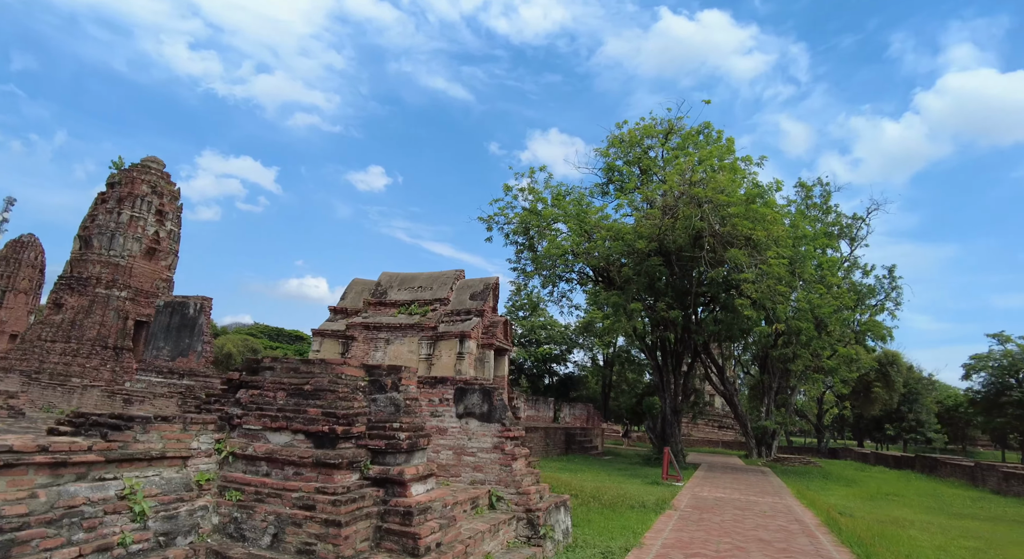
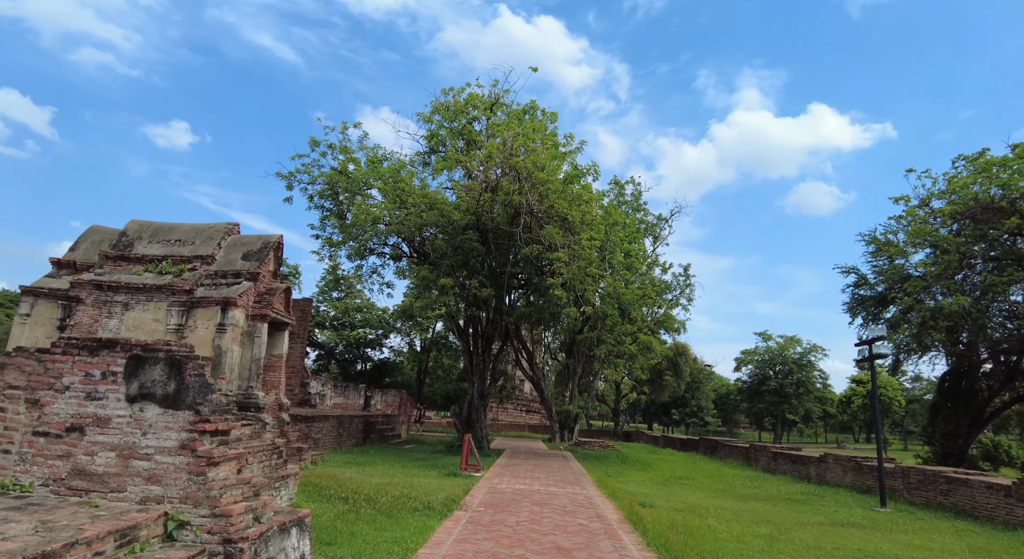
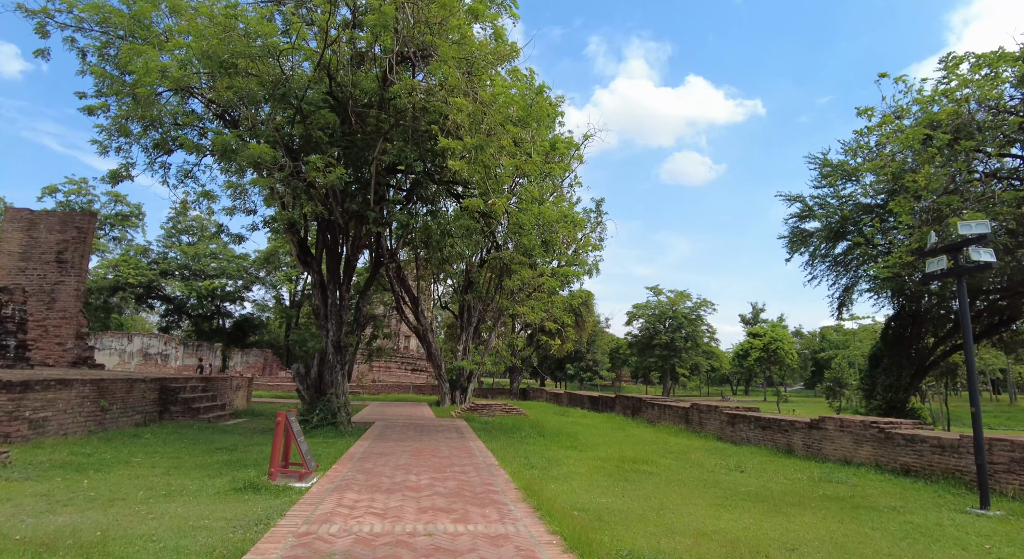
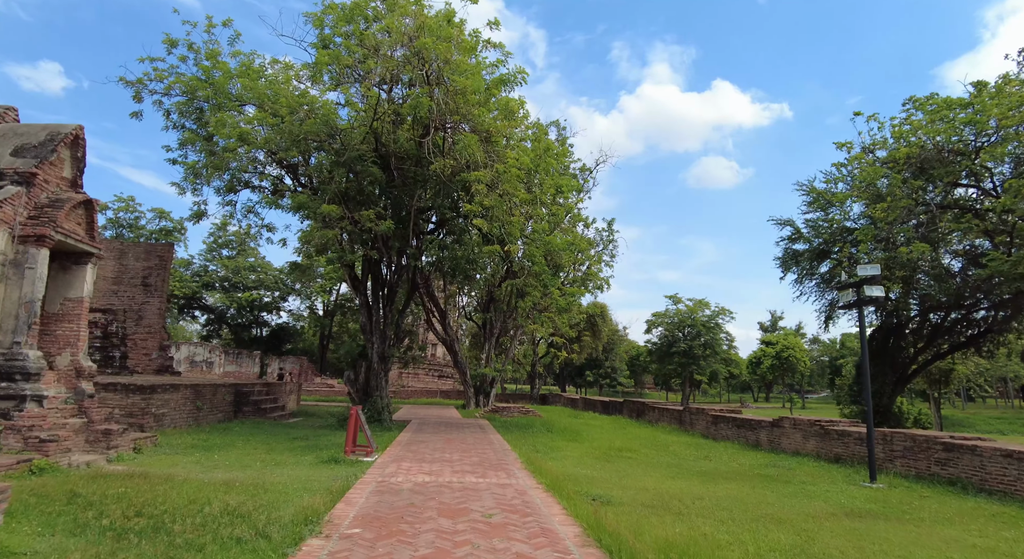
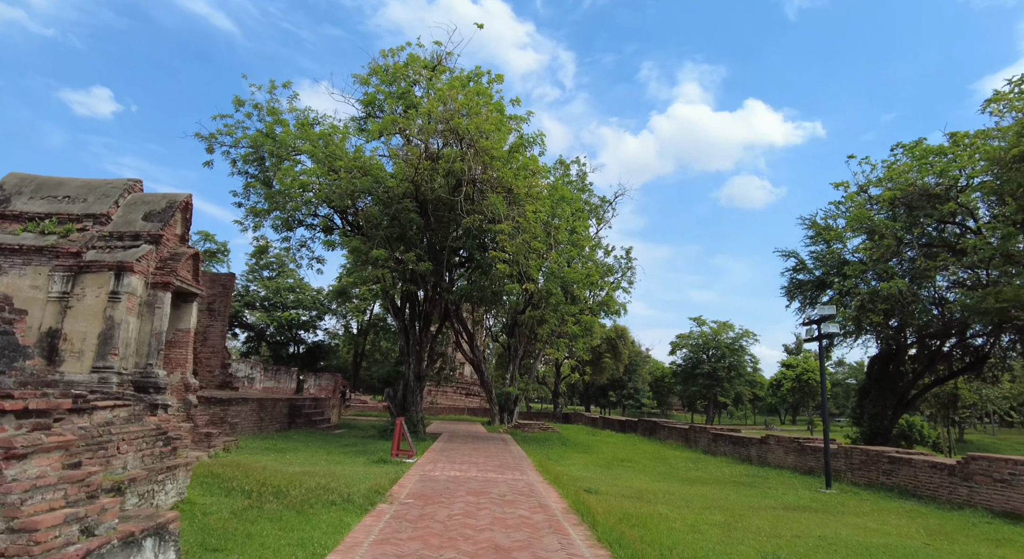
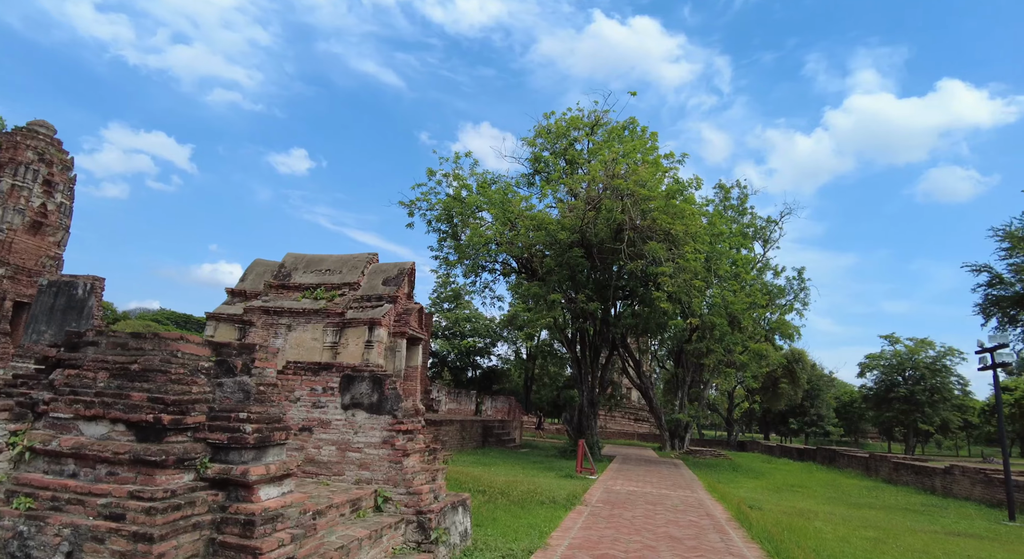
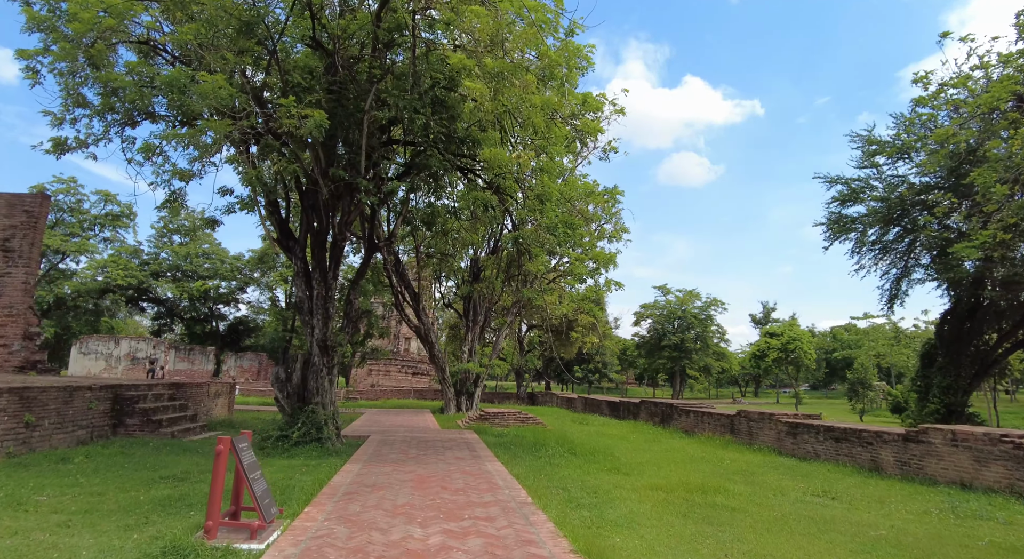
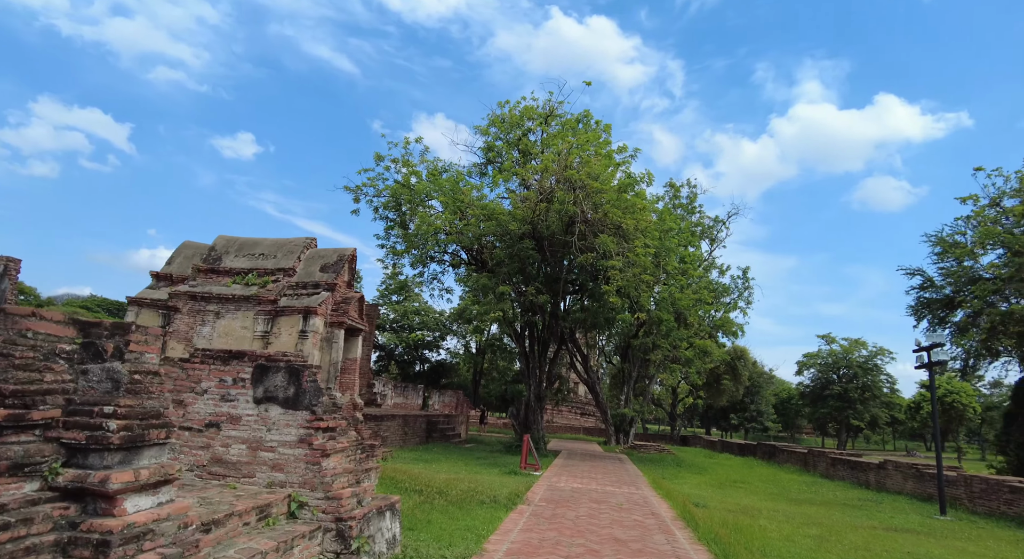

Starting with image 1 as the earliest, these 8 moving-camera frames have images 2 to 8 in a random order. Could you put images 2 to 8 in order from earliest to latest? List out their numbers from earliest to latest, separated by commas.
6, 8, 2, 5, 4, 3, 7
